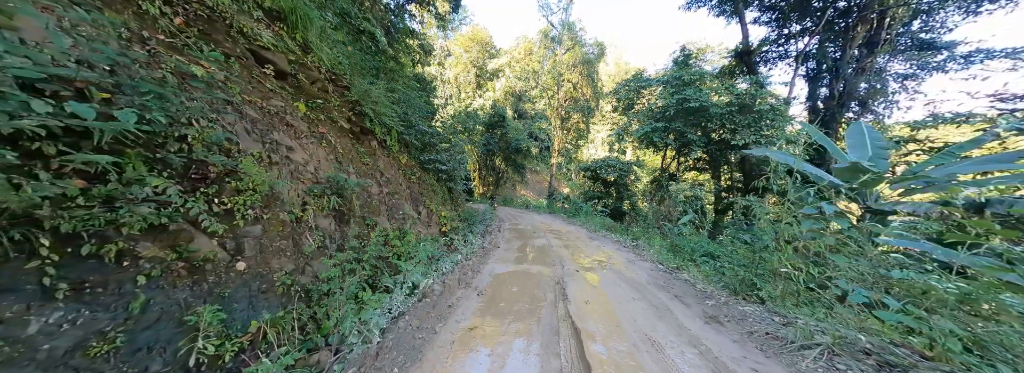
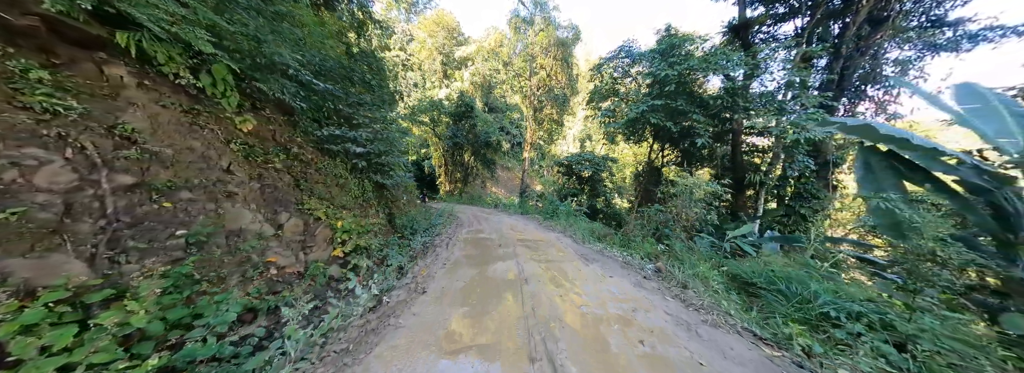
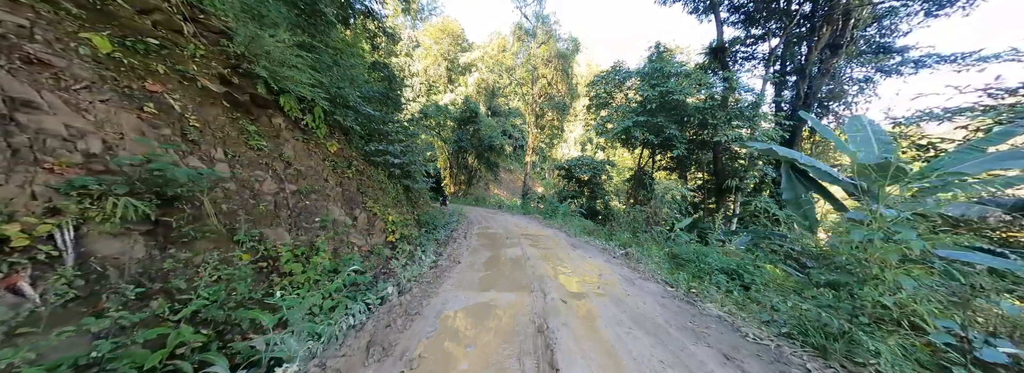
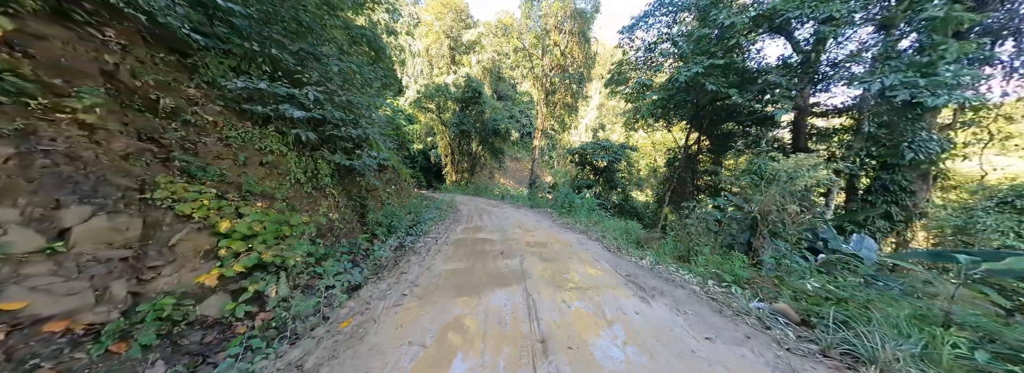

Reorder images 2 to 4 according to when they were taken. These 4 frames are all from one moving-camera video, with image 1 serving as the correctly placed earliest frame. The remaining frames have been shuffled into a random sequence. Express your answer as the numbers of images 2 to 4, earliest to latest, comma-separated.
3, 2, 4
